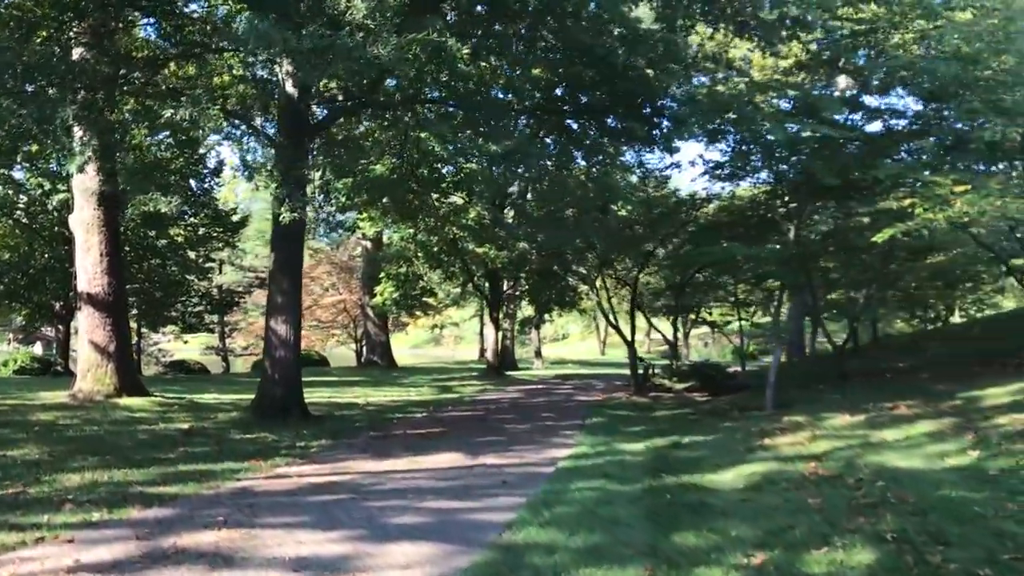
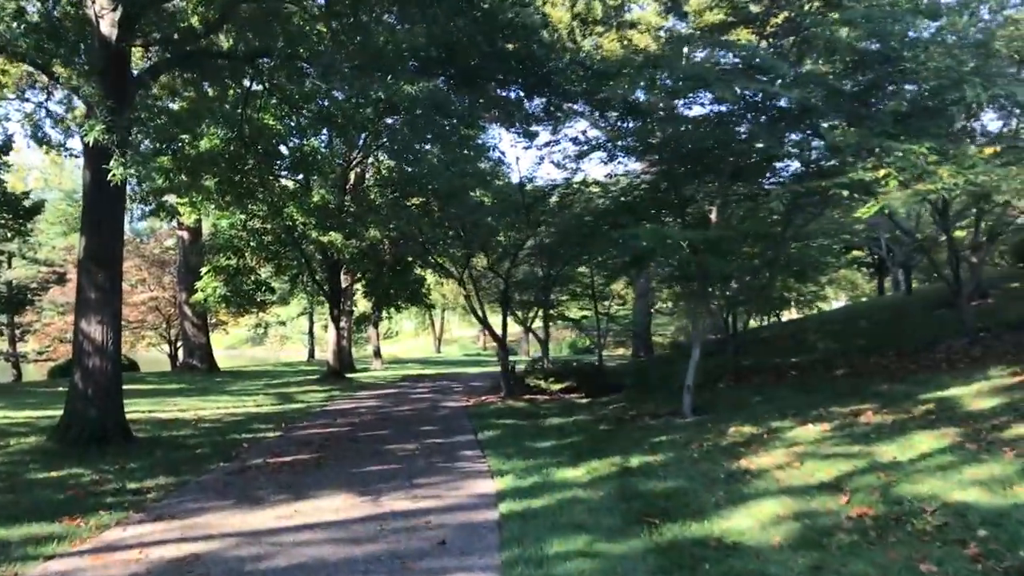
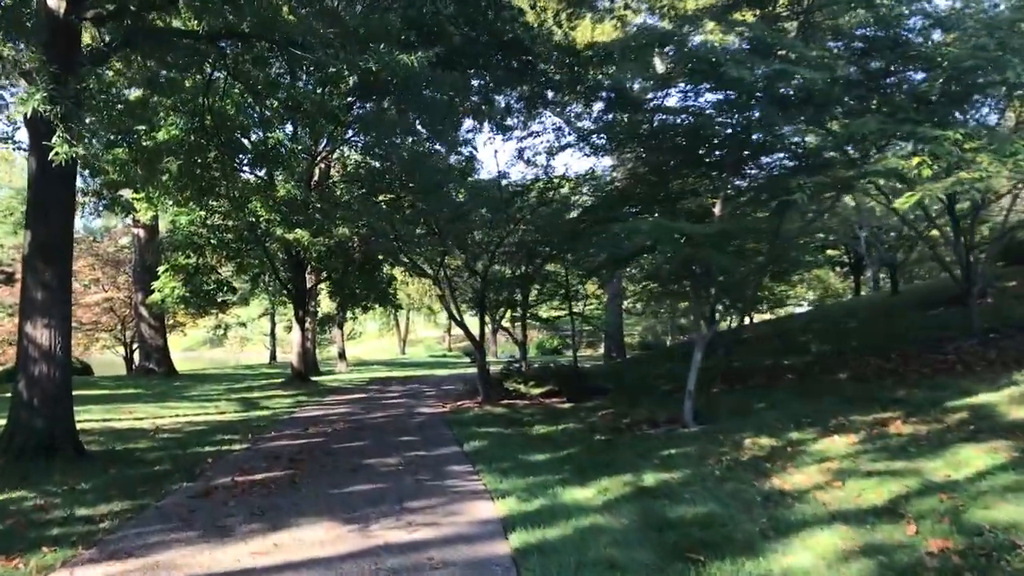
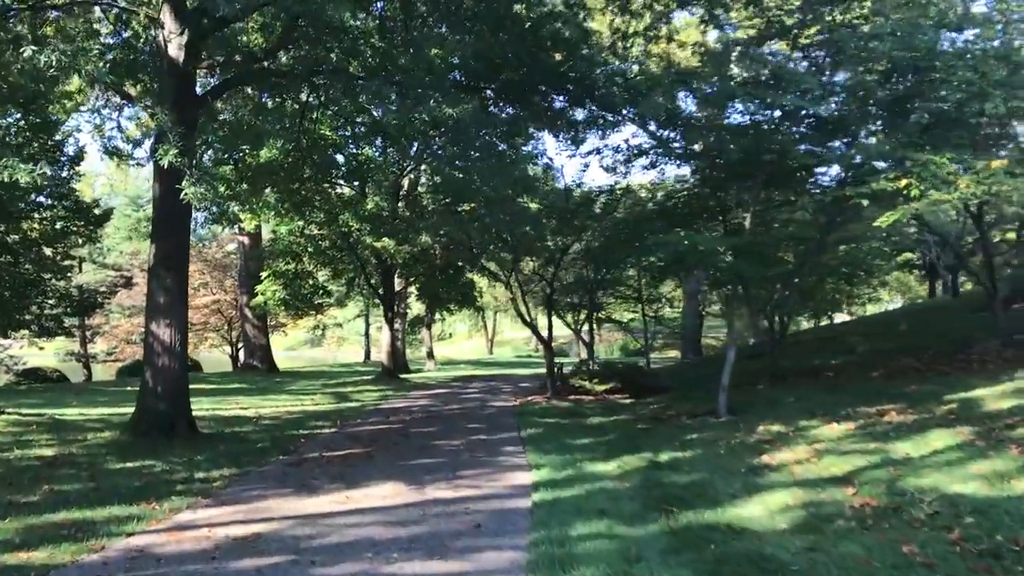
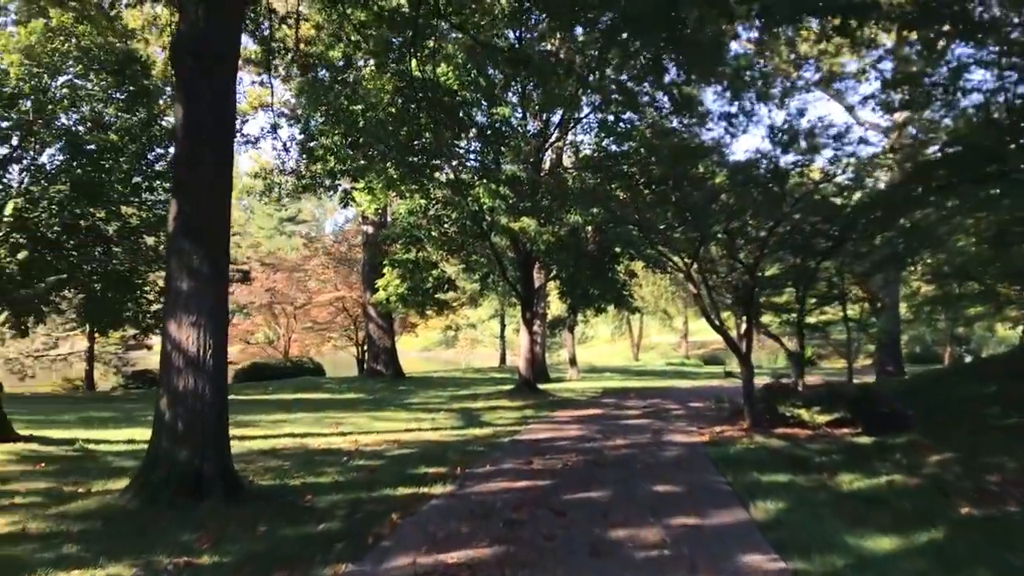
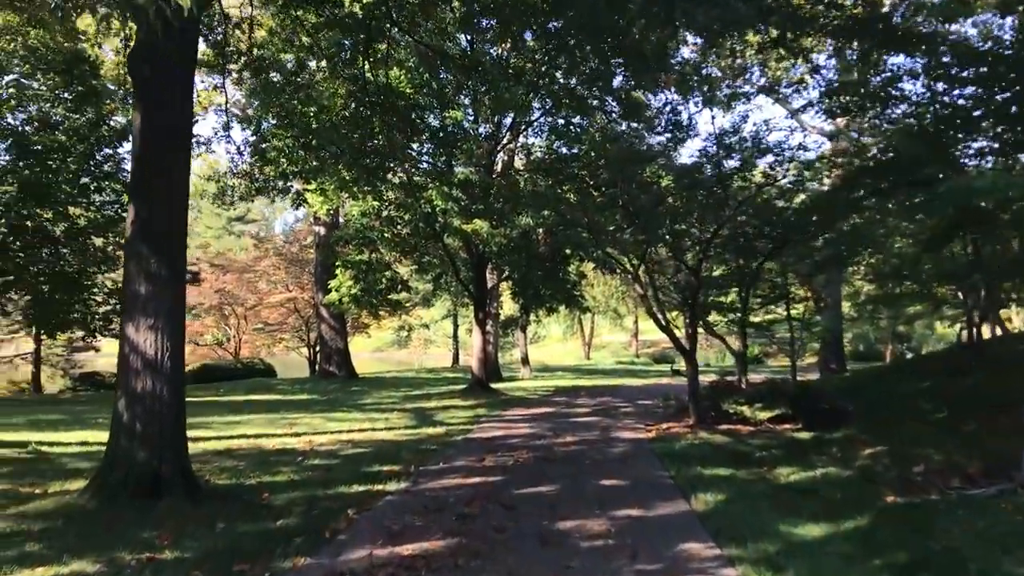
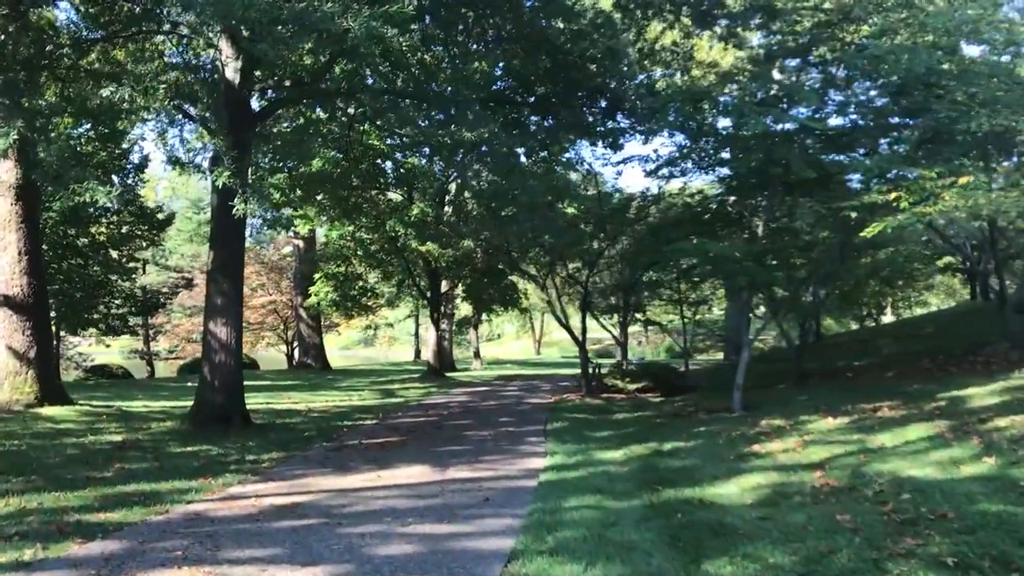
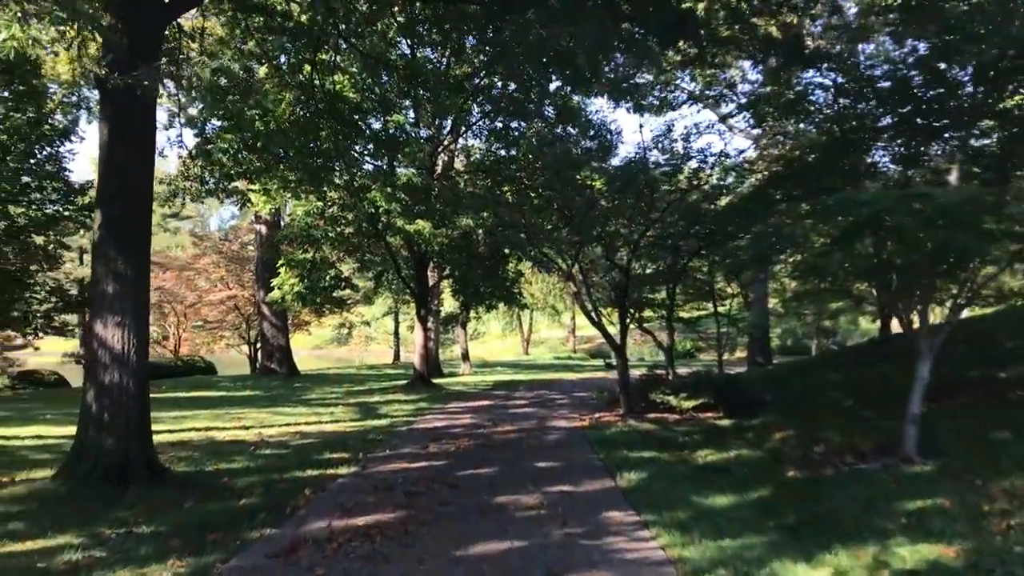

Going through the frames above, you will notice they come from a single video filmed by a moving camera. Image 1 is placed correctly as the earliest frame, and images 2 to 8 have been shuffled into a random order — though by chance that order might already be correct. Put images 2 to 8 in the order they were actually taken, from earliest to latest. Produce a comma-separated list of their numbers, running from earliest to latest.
7, 4, 2, 3, 8, 6, 5
